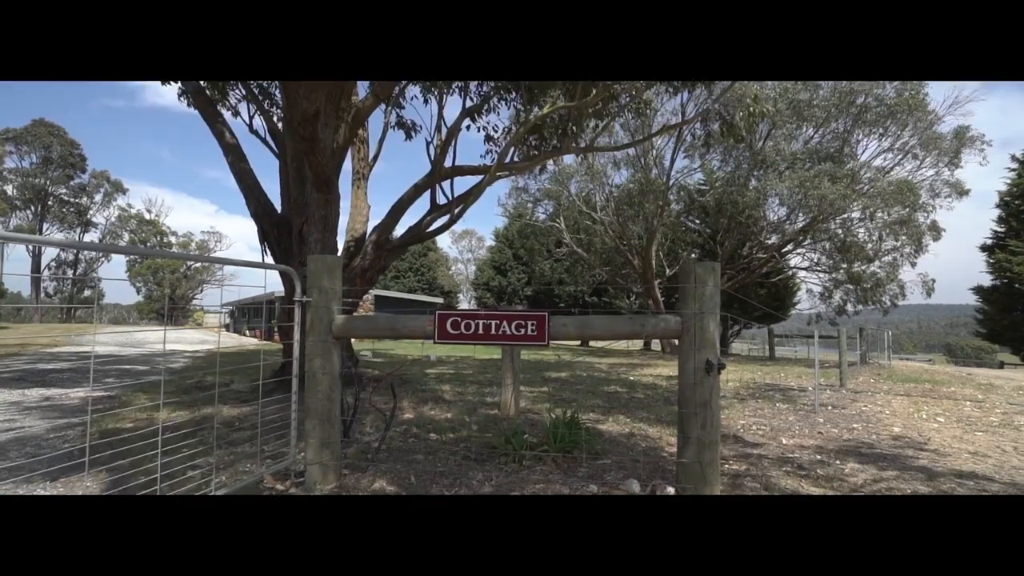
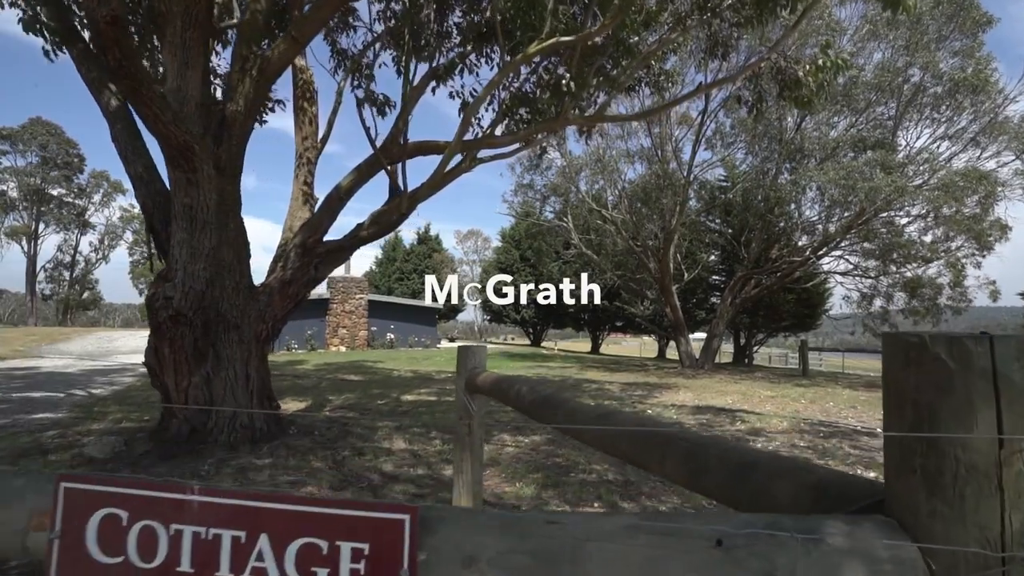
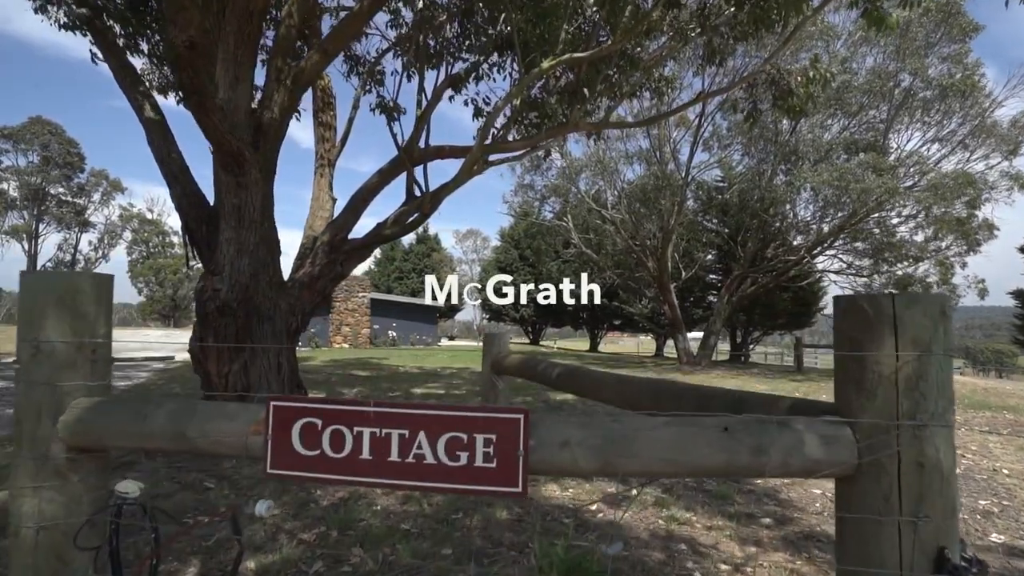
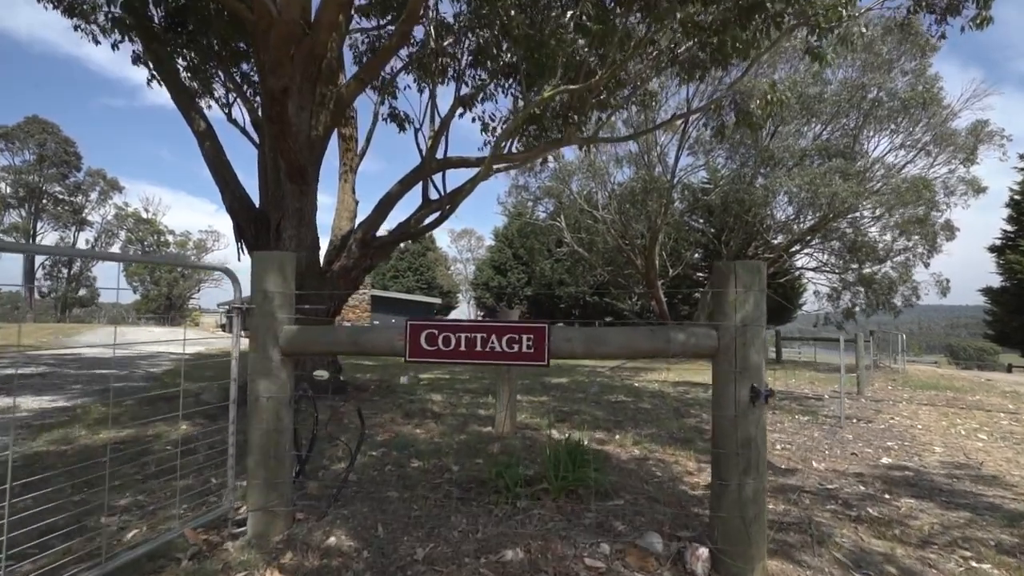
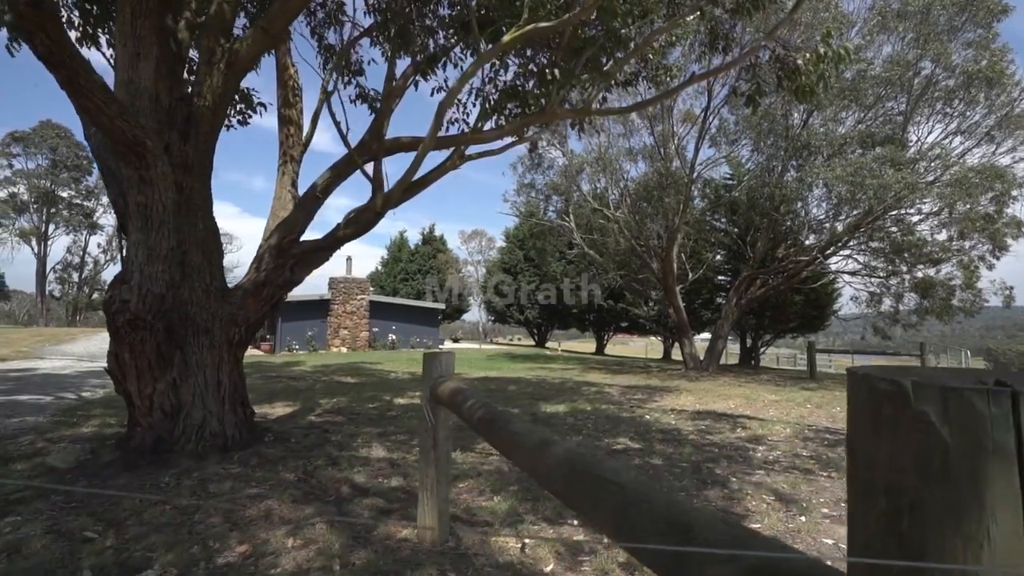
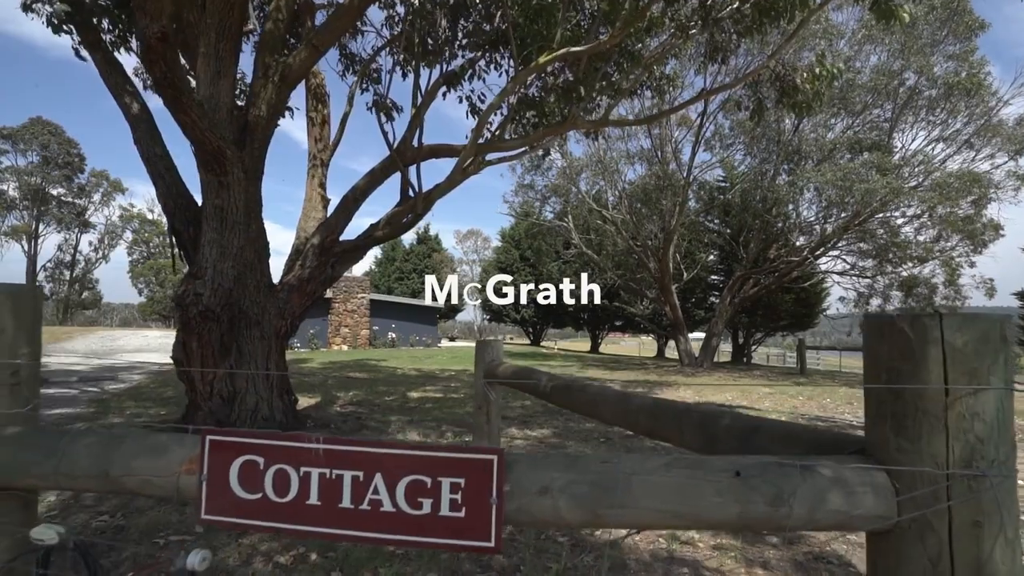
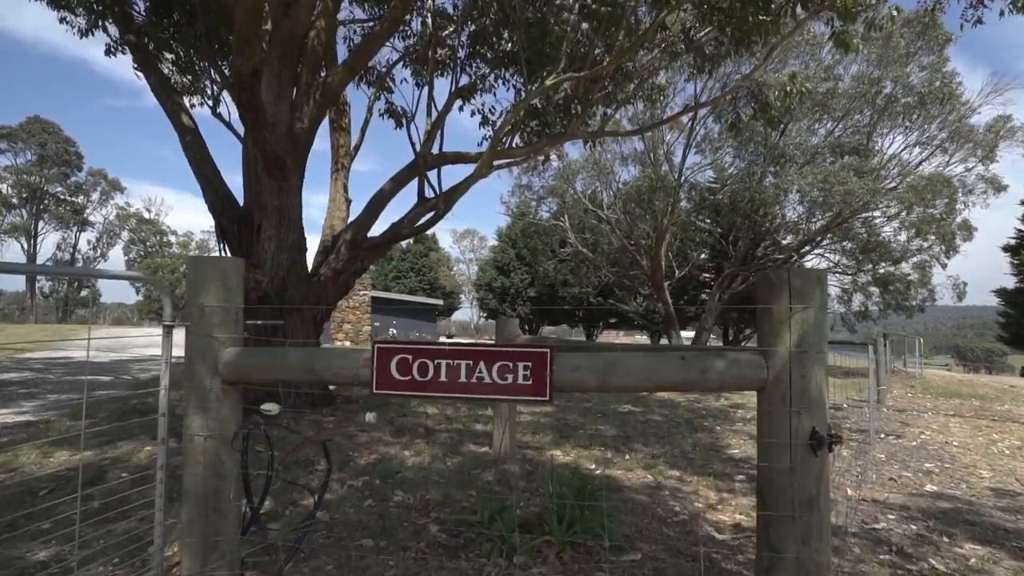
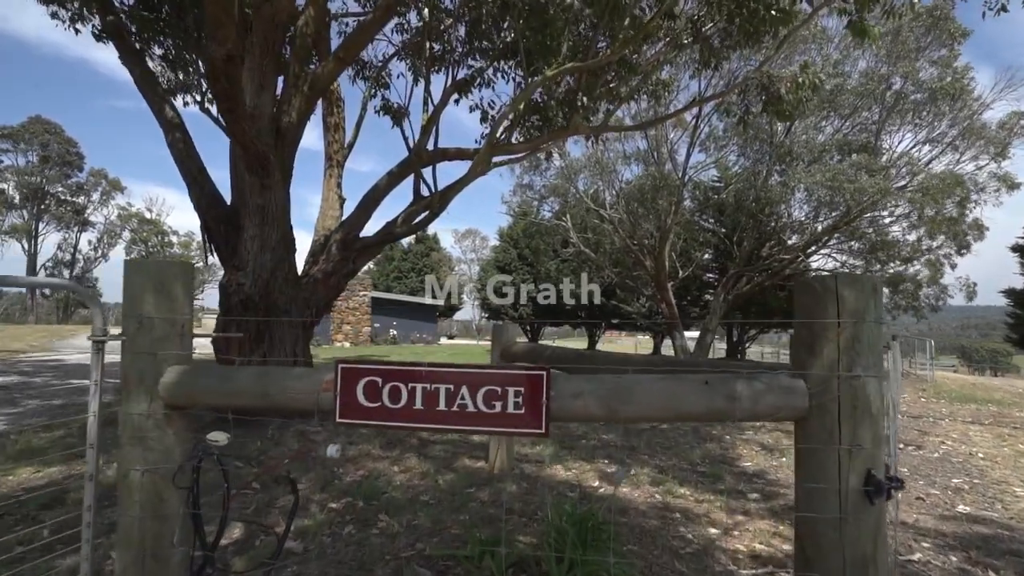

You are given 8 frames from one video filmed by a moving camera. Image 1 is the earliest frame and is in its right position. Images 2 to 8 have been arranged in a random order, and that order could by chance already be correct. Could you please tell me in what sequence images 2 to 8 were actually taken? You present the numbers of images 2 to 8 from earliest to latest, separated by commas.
4, 7, 8, 3, 6, 2, 5
